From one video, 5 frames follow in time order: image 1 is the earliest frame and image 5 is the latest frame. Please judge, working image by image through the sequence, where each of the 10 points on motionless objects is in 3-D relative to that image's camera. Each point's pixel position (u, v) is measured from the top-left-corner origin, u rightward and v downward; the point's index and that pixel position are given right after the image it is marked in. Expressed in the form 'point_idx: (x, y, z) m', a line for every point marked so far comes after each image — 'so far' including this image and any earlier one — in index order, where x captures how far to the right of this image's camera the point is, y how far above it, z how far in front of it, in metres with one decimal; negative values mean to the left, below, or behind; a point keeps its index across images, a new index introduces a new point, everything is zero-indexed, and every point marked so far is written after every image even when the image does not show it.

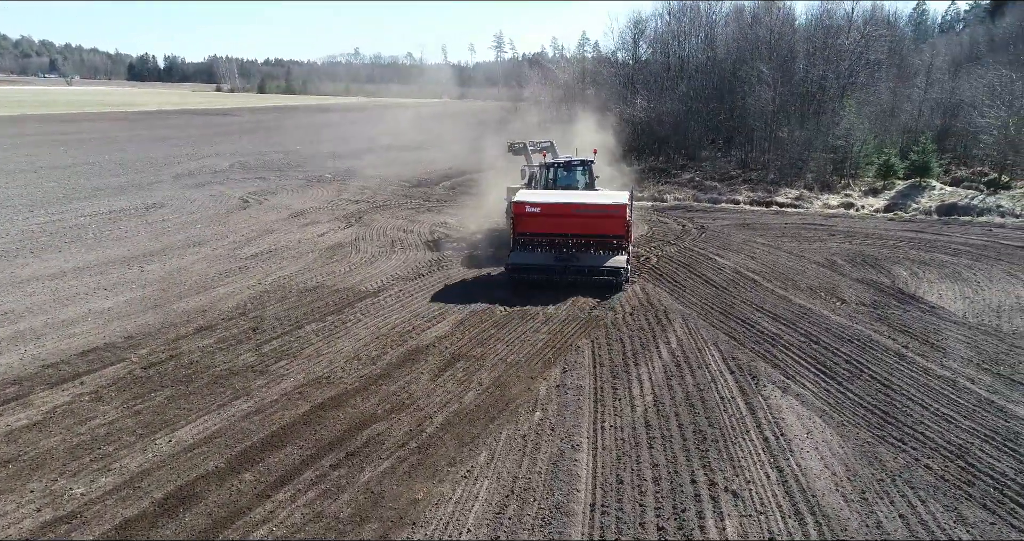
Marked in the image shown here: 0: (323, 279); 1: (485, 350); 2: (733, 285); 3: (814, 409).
0: (-3.2, -0.1, +12.2) m
1: (-0.3, -1.0, +8.7) m
2: (+3.6, -0.2, +11.6) m
3: (+3.0, -1.4, +7.0) m
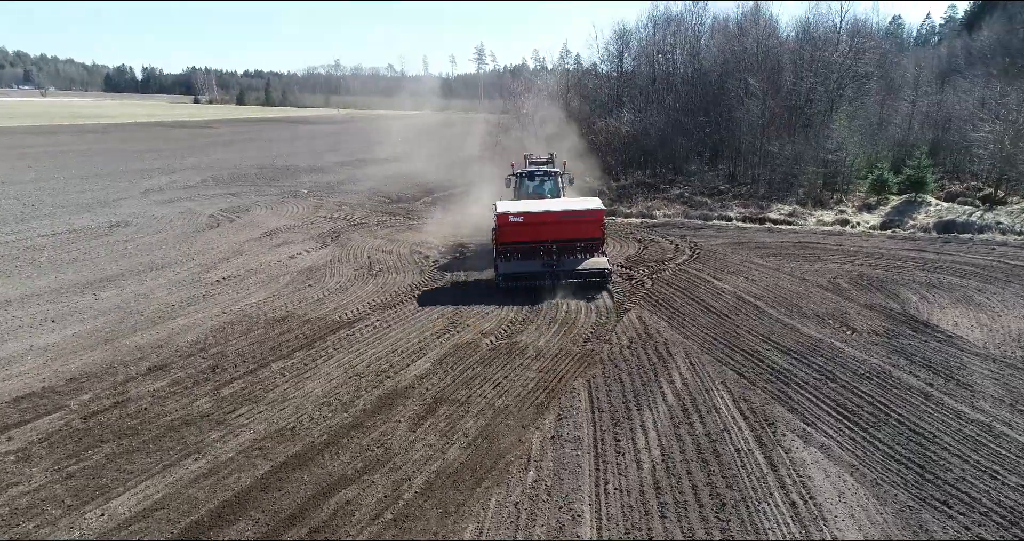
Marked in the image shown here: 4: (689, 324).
0: (-3.4, -0.6, +11.2) m
1: (-0.5, -1.3, +7.9) m
2: (+3.4, -0.6, +10.8) m
3: (+2.9, -1.7, +6.3) m
4: (+2.5, -0.8, +10.2) m
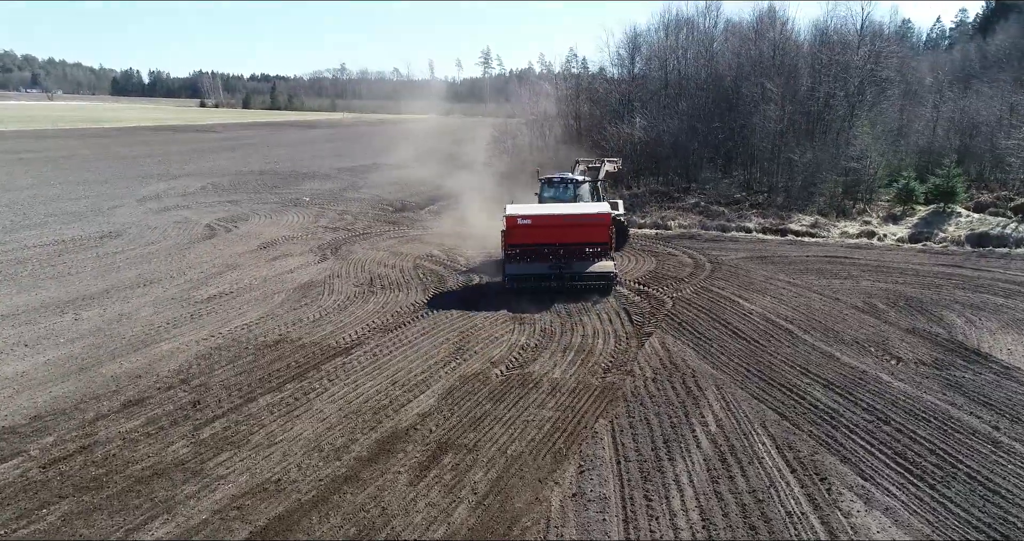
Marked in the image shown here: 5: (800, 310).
0: (-3.3, -0.9, +10.4) m
1: (-0.3, -1.6, +7.0) m
2: (+3.5, -0.9, +9.9) m
3: (+3.0, -2.0, +5.4) m
4: (+2.7, -1.1, +9.4) m
5: (+4.5, -0.6, +11.3) m
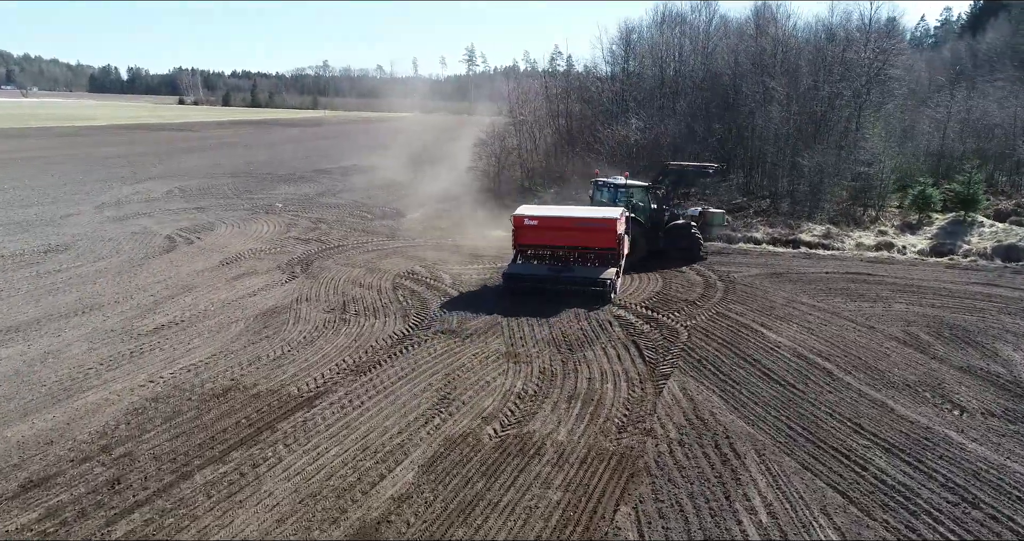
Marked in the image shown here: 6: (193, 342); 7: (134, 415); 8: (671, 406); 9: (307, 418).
0: (-3.3, -1.3, +8.8) m
1: (-0.3, -2.0, +5.5) m
2: (+3.4, -1.3, +8.5) m
3: (+3.0, -2.4, +3.9) m
4: (+2.6, -1.4, +7.9) m
5: (+4.4, -1.0, +9.9) m
6: (-4.5, -1.0, +10.0) m
7: (-4.0, -1.5, +7.7) m
8: (+1.7, -1.5, +7.8) m
9: (-2.2, -1.6, +7.6) m
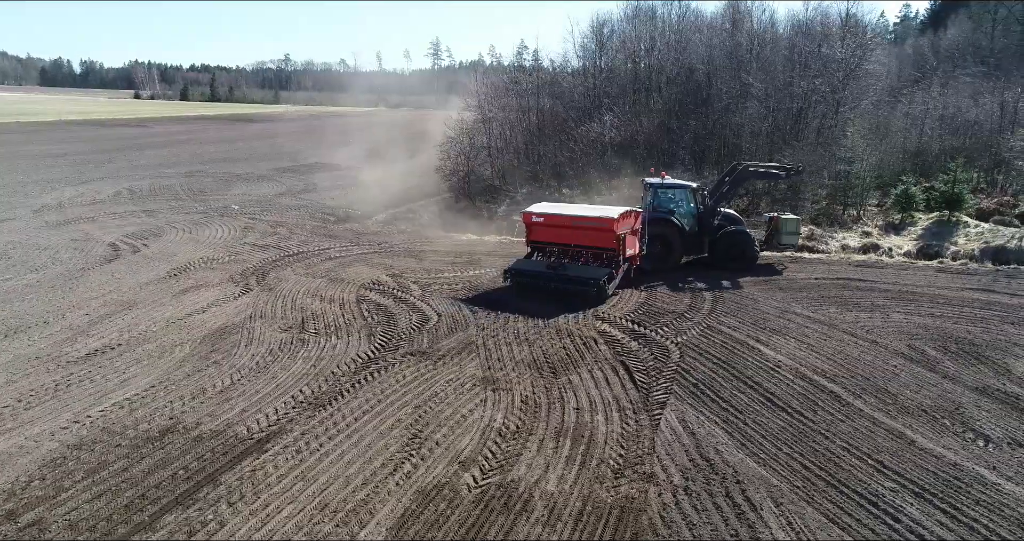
0: (-3.6, -1.5, +7.8) m
1: (-0.4, -2.2, +4.6) m
2: (+3.2, -1.5, +7.7) m
3: (+3.0, -2.6, +3.2) m
4: (+2.4, -1.6, +7.1) m
5: (+4.1, -1.1, +9.1) m
6: (-4.7, -1.3, +8.9) m
7: (-4.2, -1.8, +6.6) m
8: (+1.5, -1.7, +6.9) m
9: (-2.3, -1.8, +6.5) m
